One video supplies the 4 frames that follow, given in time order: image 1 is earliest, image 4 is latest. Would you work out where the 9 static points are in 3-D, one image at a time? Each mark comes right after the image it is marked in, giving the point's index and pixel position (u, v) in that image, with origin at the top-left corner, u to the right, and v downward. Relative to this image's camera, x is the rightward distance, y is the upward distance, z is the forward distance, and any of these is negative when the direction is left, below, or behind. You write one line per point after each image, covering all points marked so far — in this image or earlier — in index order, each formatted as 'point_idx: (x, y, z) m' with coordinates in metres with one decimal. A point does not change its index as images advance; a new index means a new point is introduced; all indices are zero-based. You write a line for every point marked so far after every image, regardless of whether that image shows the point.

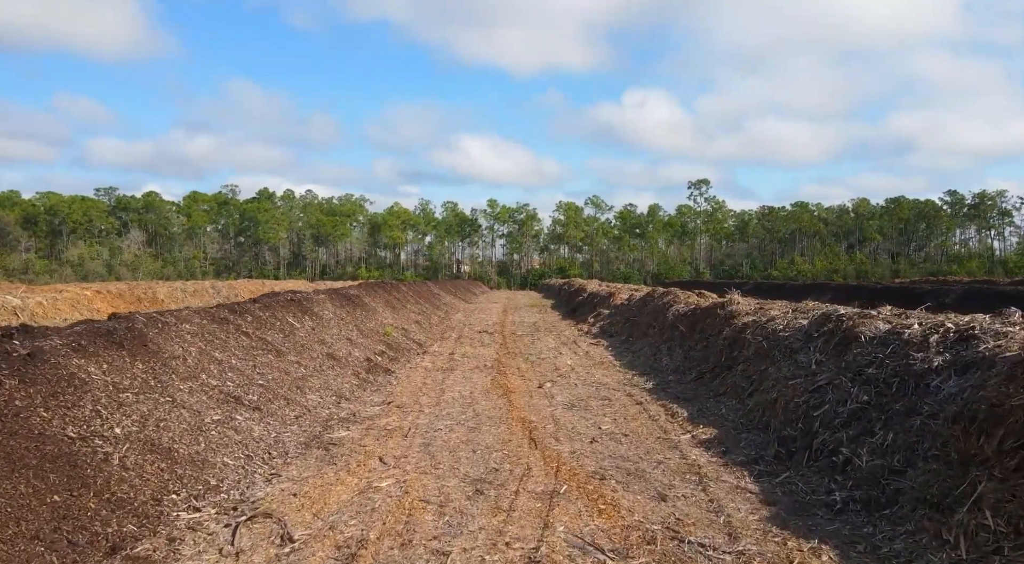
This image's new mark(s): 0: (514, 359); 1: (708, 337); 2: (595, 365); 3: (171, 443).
0: (0.0, -1.5, +16.3) m
1: (+3.0, -0.9, +13.3) m
2: (+1.5, -1.5, +15.4) m
3: (-2.8, -1.3, +6.9) m
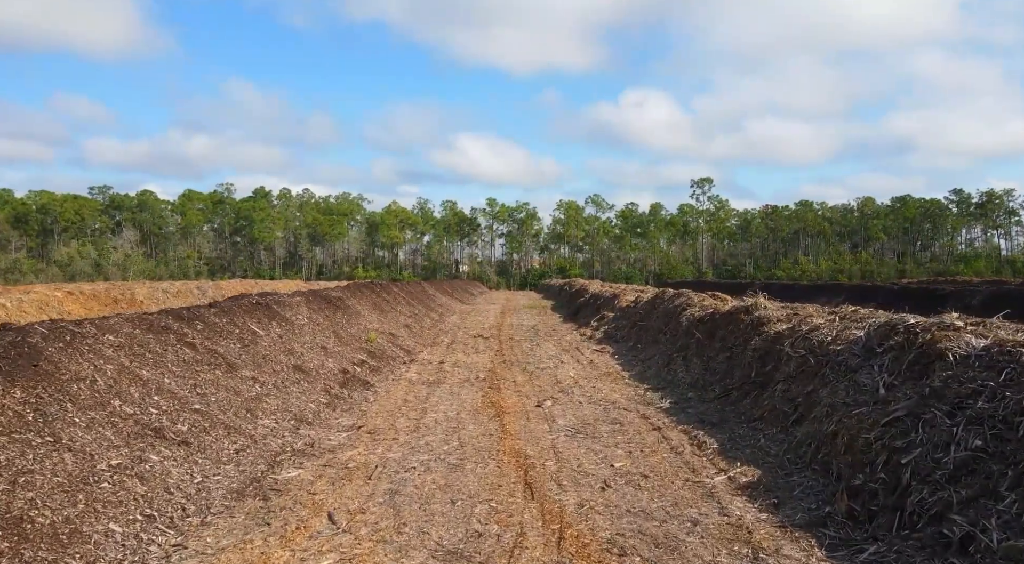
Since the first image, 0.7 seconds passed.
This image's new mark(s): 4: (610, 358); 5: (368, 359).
0: (0.0, -1.5, +14.5) m
1: (+3.0, -0.9, +11.6) m
2: (+1.4, -1.5, +13.7) m
3: (-2.9, -1.4, +5.2) m
4: (+1.8, -1.5, +16.3) m
5: (-2.5, -1.3, +15.0) m
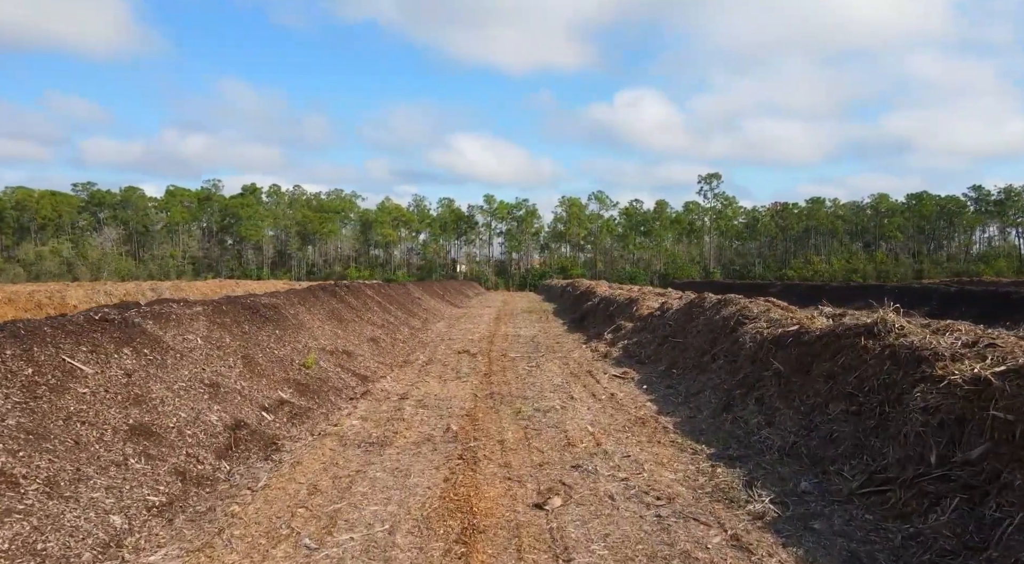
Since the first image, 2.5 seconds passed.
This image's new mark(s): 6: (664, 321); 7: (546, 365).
0: (-0.2, -1.5, +10.0) m
1: (+2.8, -0.9, +7.0) m
2: (+1.3, -1.6, +9.1) m
3: (-3.0, -1.4, +0.6) m
4: (+1.7, -1.5, +11.7) m
5: (-2.7, -1.4, +10.4) m
6: (+2.9, -0.7, +16.3) m
7: (+0.6, -1.5, +15.6) m
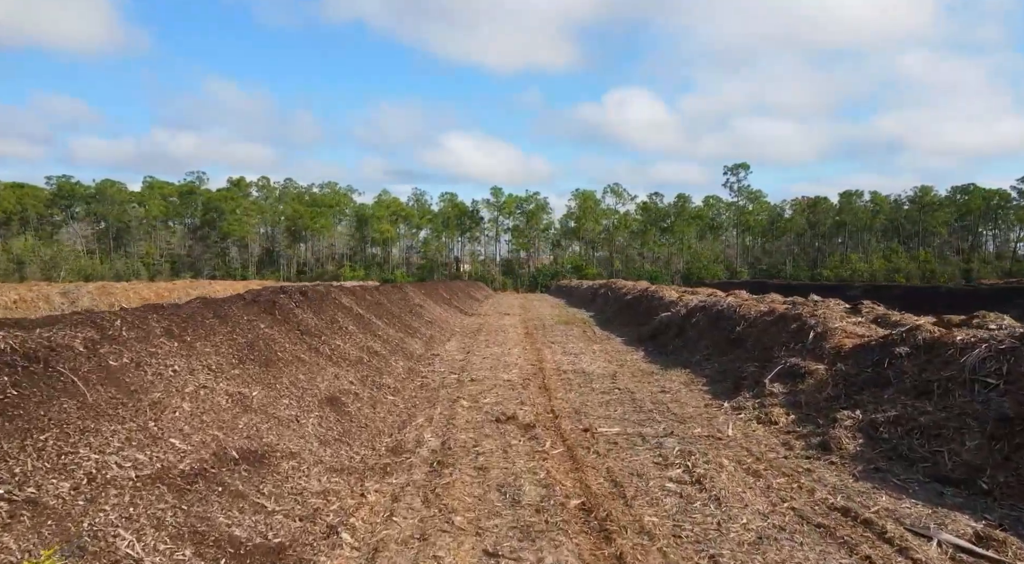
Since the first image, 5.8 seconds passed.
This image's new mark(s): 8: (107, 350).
0: (+0.8, -1.6, +1.1) m
1: (+3.8, -1.0, -1.8) m
2: (+2.3, -1.6, +0.3) m
3: (-2.0, -1.4, -8.2) m
4: (+2.7, -1.6, +2.9) m
5: (-1.7, -1.4, +1.5) m
6: (+3.9, -0.8, +7.4) m
7: (+1.6, -1.6, +6.7) m
8: (-3.0, -0.5, +6.7) m
